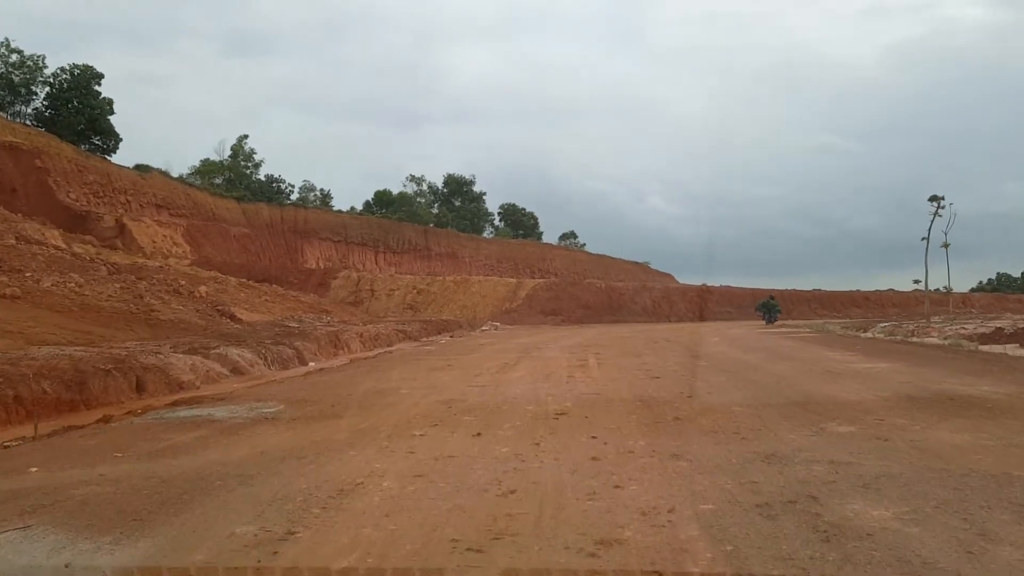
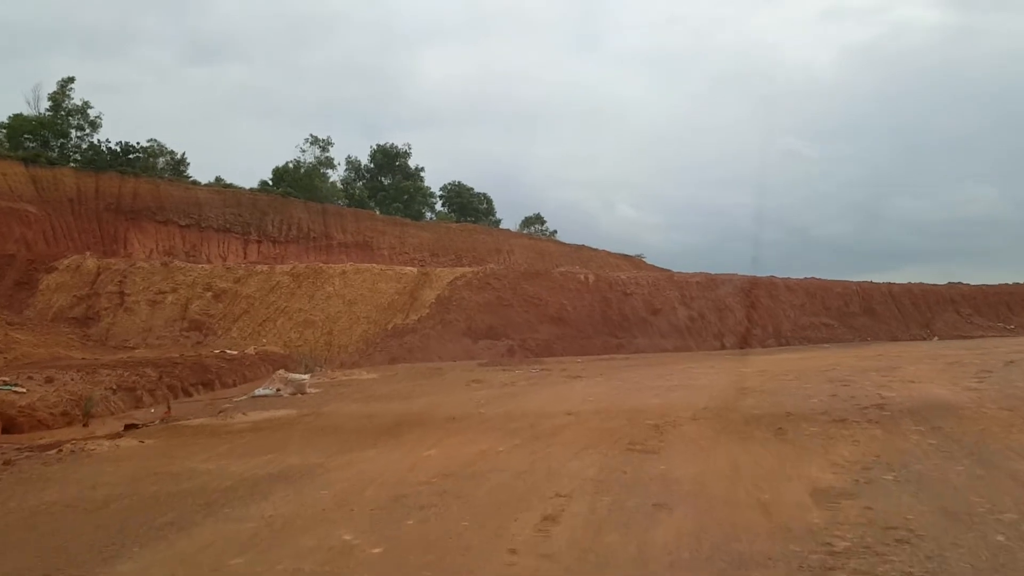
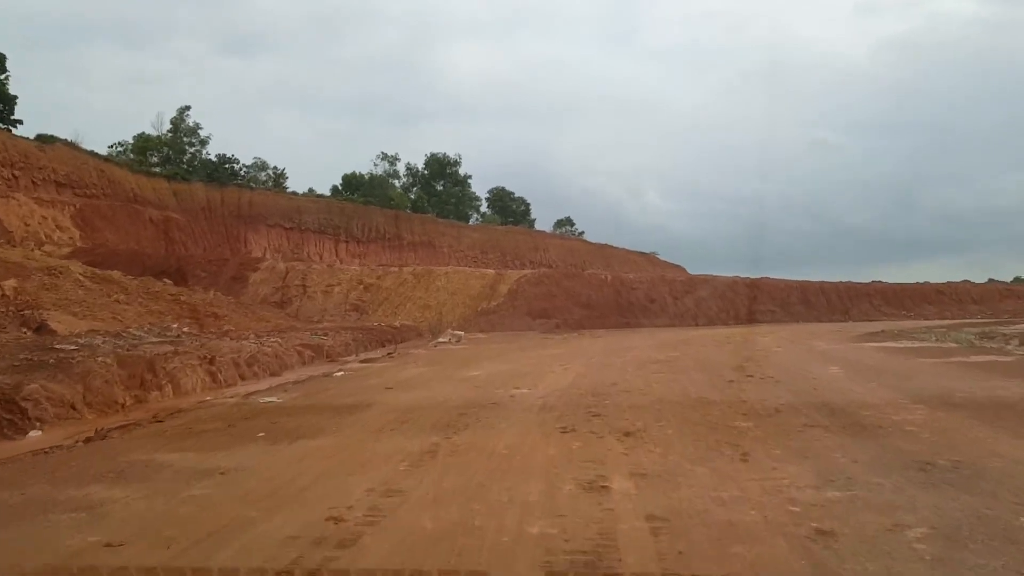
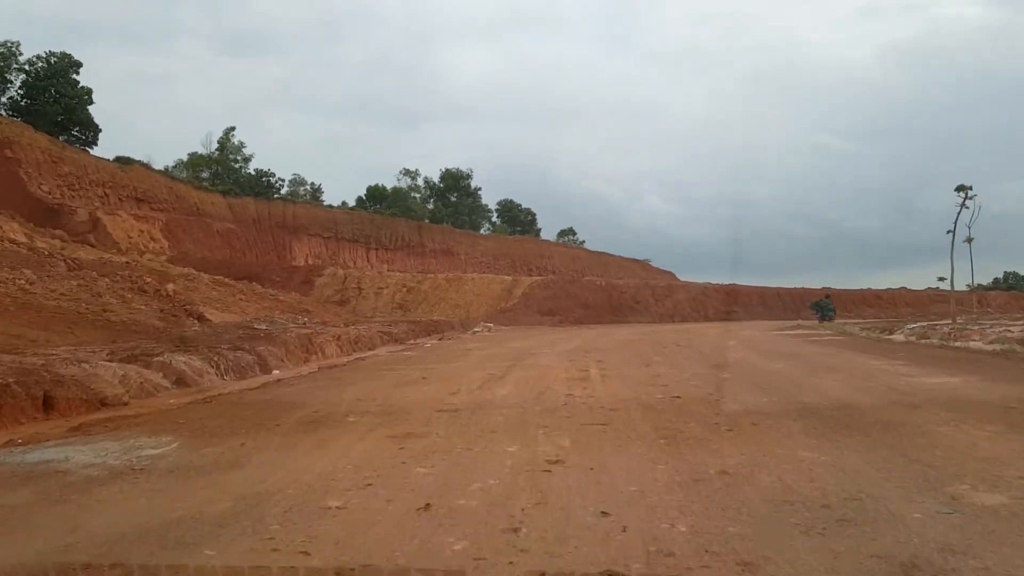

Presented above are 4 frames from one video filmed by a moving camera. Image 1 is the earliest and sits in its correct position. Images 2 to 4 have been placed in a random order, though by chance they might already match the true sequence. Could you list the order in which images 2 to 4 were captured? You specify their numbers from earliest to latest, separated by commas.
4, 3, 2
